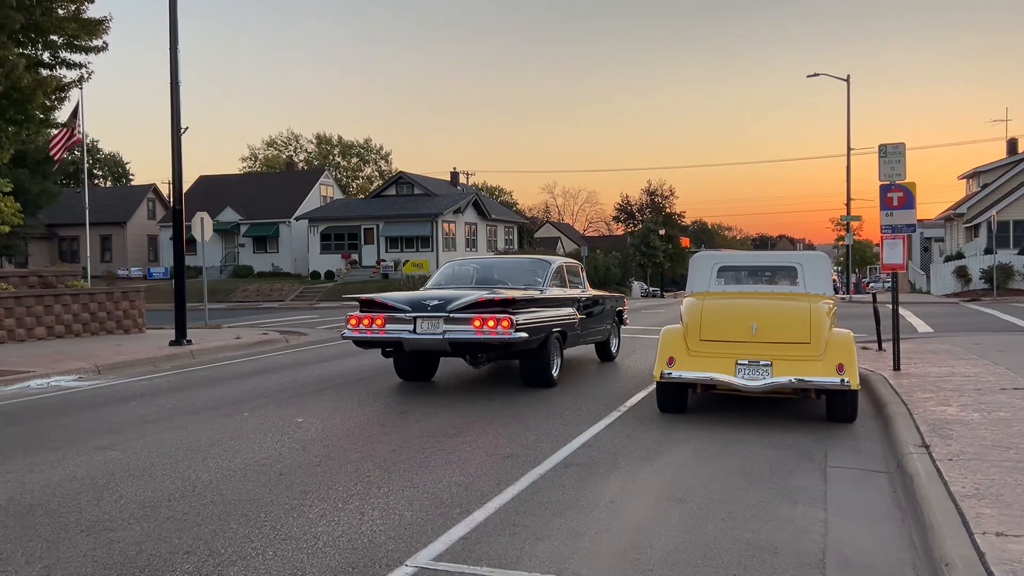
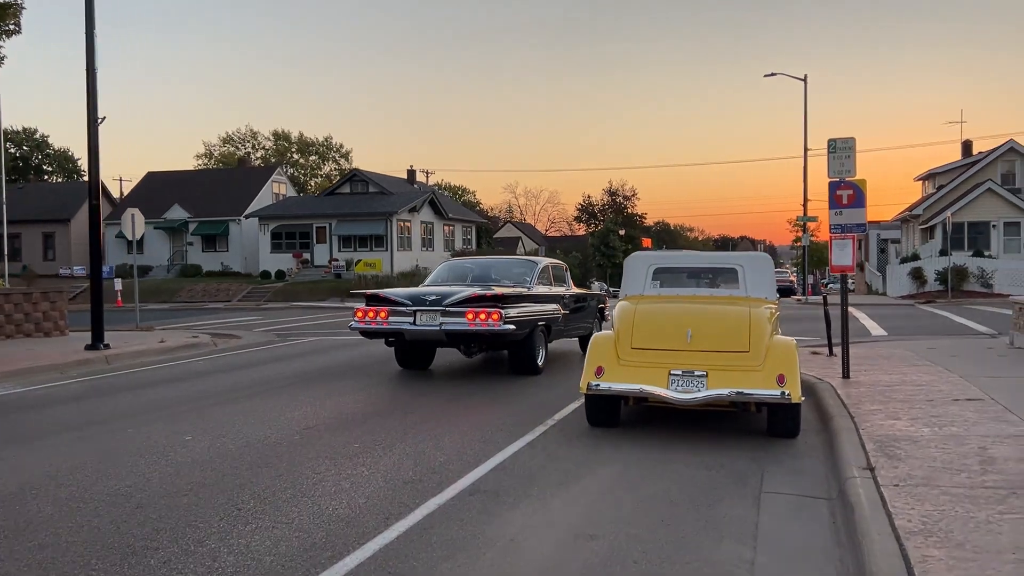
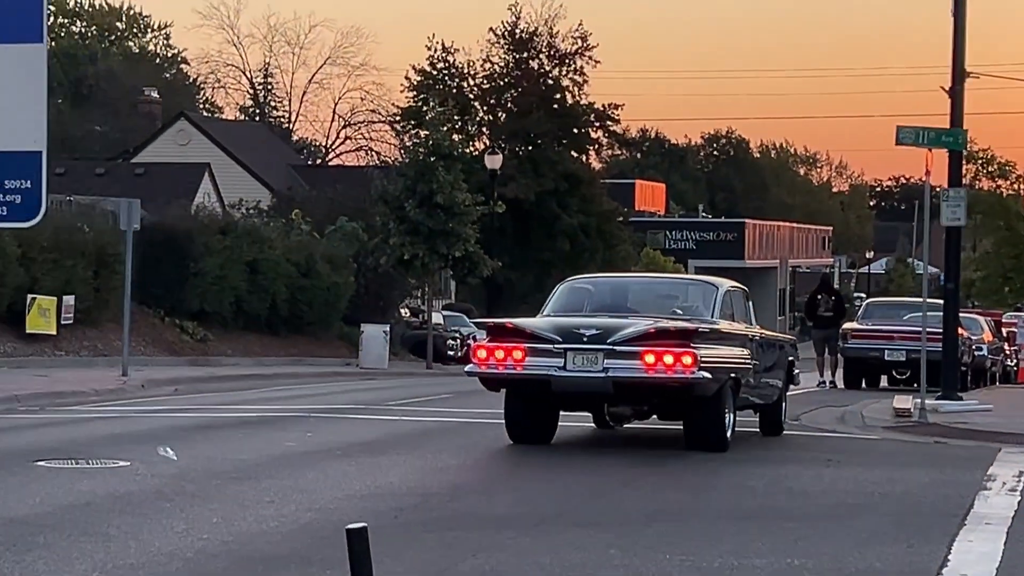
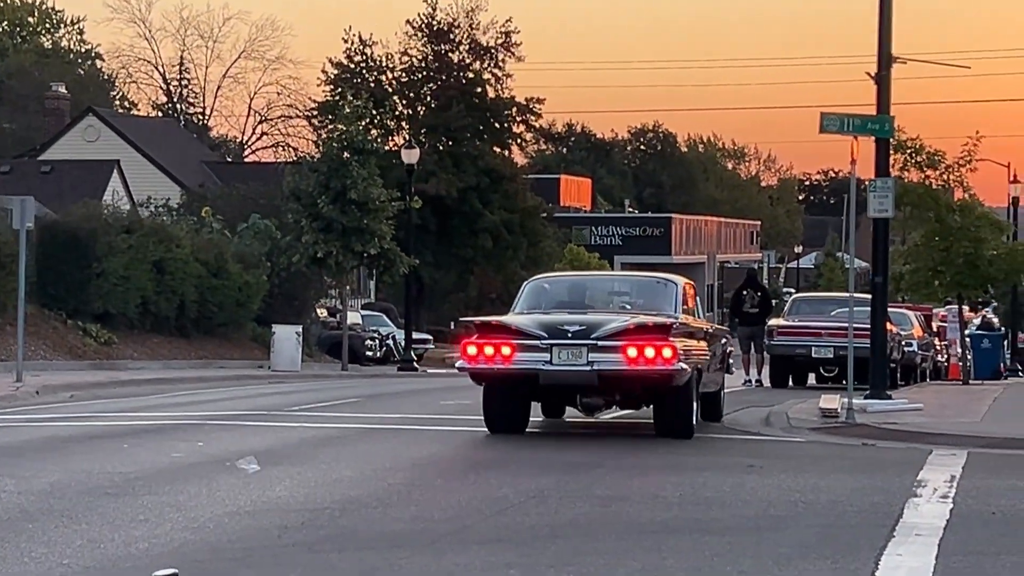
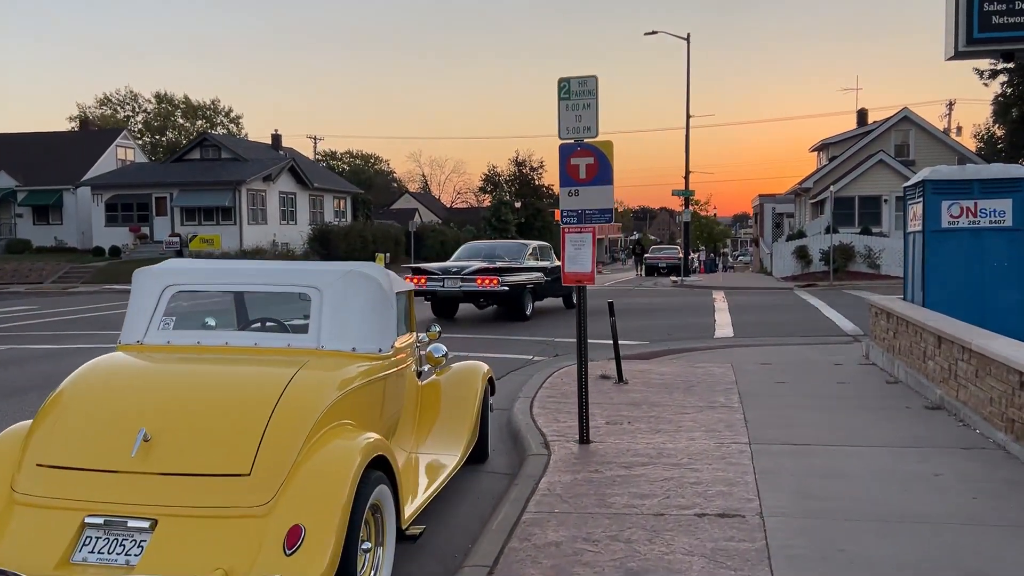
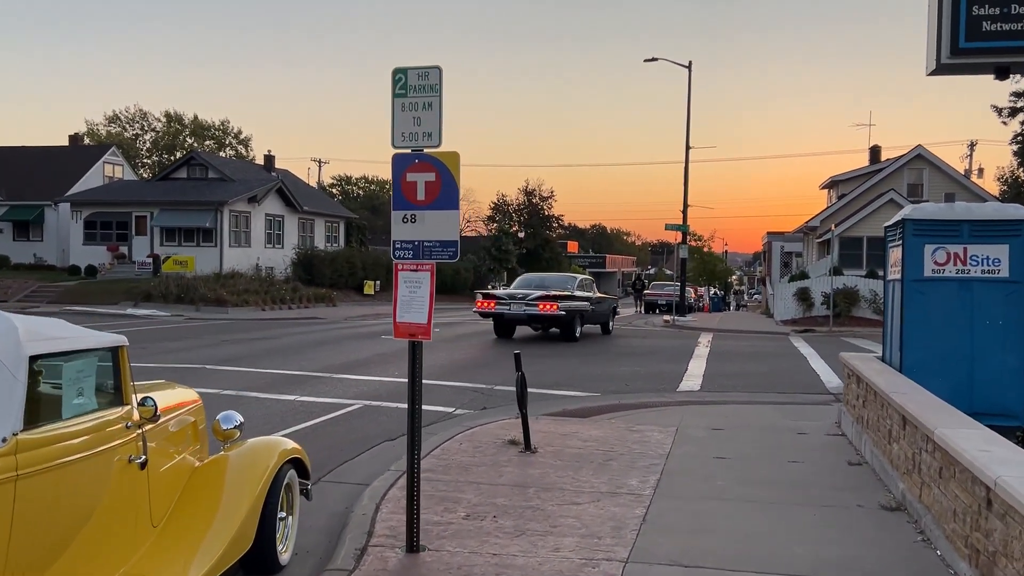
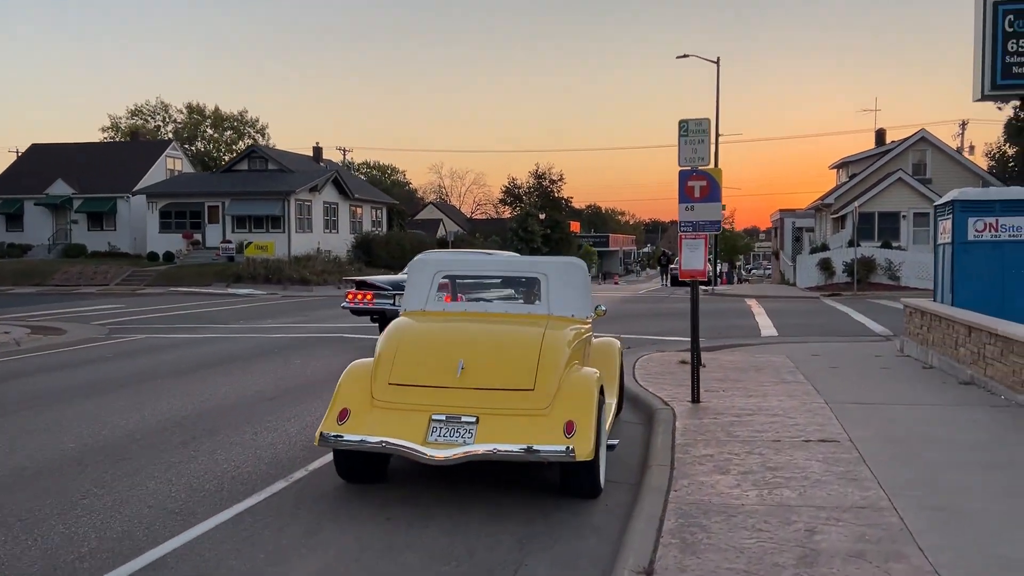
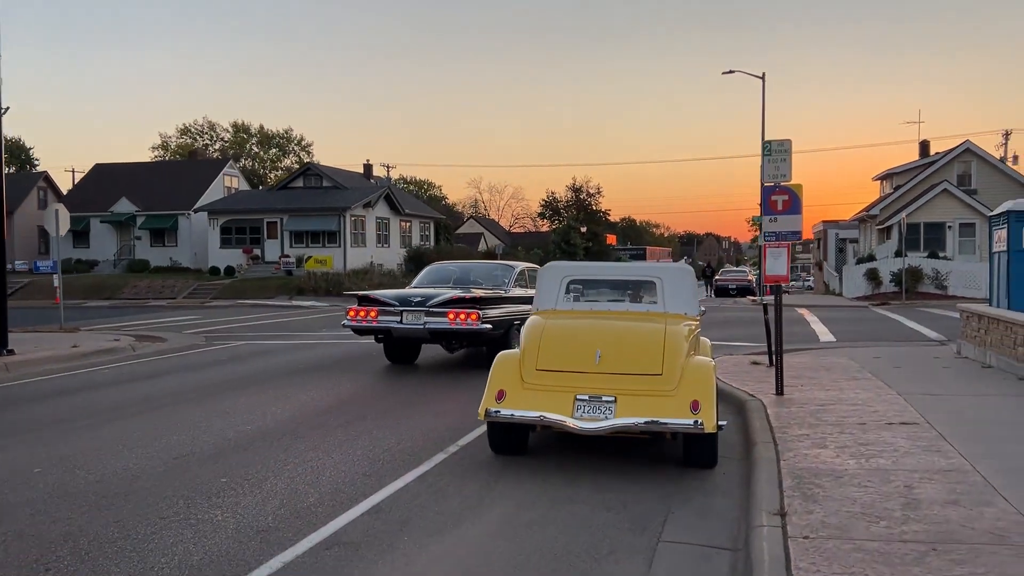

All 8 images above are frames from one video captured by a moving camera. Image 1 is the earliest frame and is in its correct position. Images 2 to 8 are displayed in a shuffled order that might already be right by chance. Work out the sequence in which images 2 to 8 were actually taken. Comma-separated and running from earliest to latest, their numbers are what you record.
2, 8, 7, 5, 6, 3, 4
